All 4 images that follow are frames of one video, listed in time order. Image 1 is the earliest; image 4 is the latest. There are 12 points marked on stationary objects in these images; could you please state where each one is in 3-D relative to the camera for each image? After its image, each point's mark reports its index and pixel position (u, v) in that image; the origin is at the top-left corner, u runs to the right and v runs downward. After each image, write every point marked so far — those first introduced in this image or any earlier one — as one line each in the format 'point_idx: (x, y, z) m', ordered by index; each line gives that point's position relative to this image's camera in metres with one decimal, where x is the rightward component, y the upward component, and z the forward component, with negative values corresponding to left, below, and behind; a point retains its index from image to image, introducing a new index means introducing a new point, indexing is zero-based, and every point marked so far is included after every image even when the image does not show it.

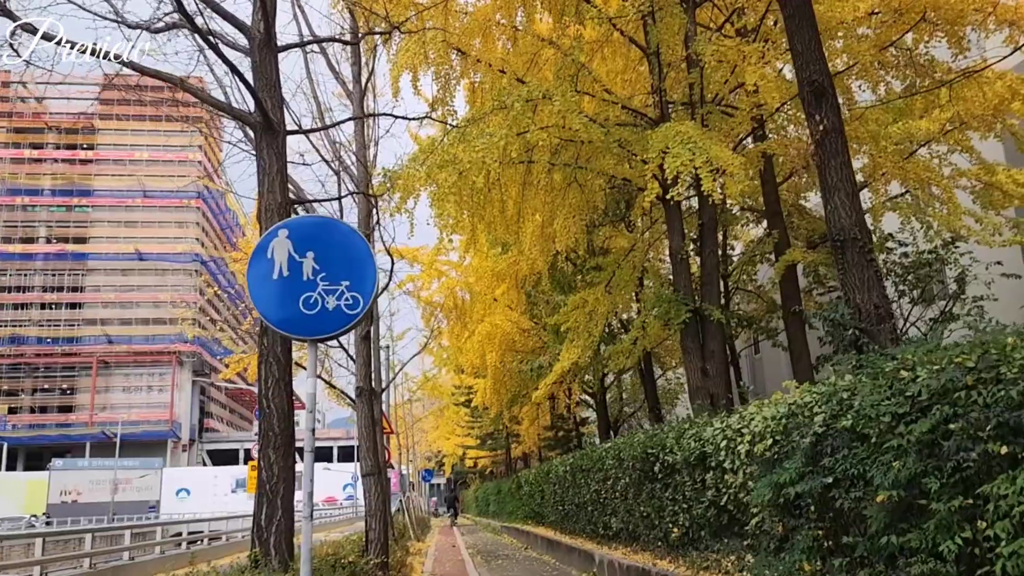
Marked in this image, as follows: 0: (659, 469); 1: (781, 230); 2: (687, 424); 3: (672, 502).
0: (+1.2, -1.5, +6.9) m
1: (+3.4, +0.8, +10.6) m
2: (+1.3, -1.0, +6.5) m
3: (+1.3, -1.7, +6.7) m
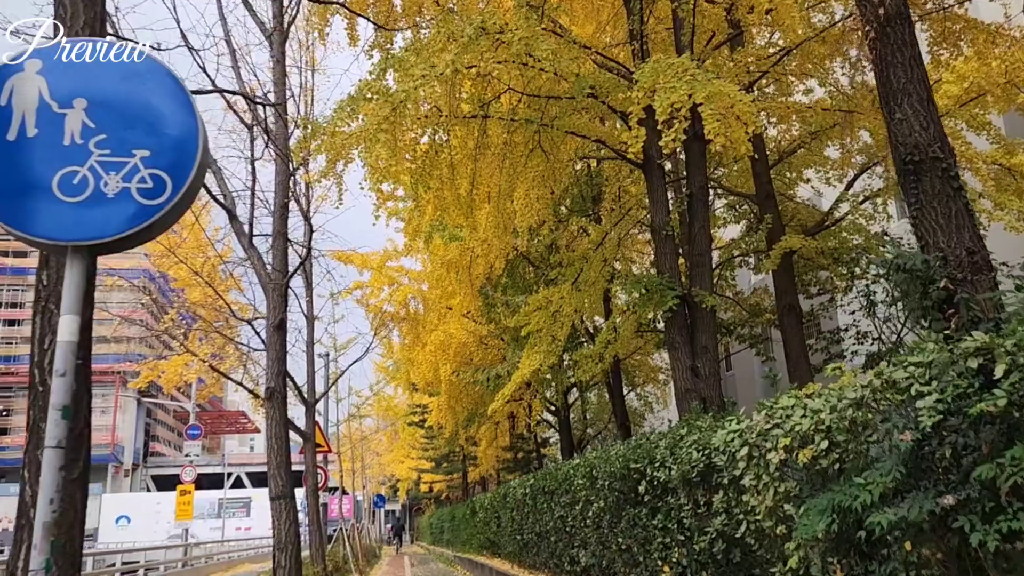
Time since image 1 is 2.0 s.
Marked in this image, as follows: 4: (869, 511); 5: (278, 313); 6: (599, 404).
0: (+0.8, -1.3, +5.4) m
1: (+2.9, +0.8, +9.3) m
2: (+1.0, -0.8, +5.0) m
3: (+0.9, -1.5, +5.2) m
4: (+1.2, -0.7, +2.8) m
5: (-1.9, -0.2, +6.9) m
6: (+1.9, -2.6, +18.6) m
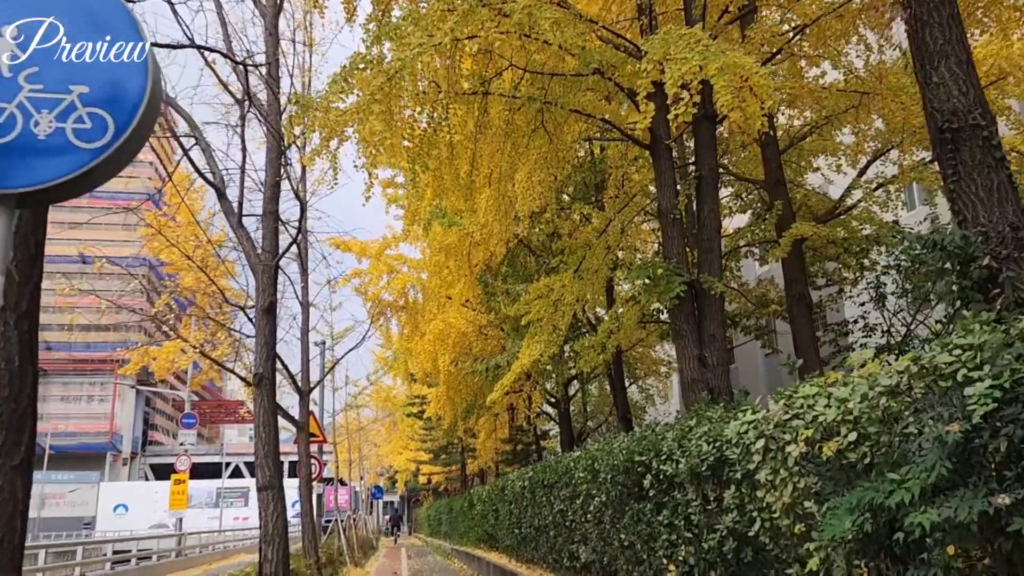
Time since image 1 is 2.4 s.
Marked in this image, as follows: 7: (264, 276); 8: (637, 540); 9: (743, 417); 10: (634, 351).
0: (+0.8, -1.2, +5.1) m
1: (+2.9, +0.9, +9.0) m
2: (+1.0, -0.7, +4.7) m
3: (+0.9, -1.4, +4.9) m
4: (+1.2, -0.7, +2.5) m
5: (-1.9, -0.1, +6.6) m
6: (+1.9, -2.4, +18.4) m
7: (-2.0, +0.1, +6.6) m
8: (+0.8, -1.6, +5.4) m
9: (+1.1, -0.6, +3.9) m
10: (+2.2, -1.1, +15.3) m
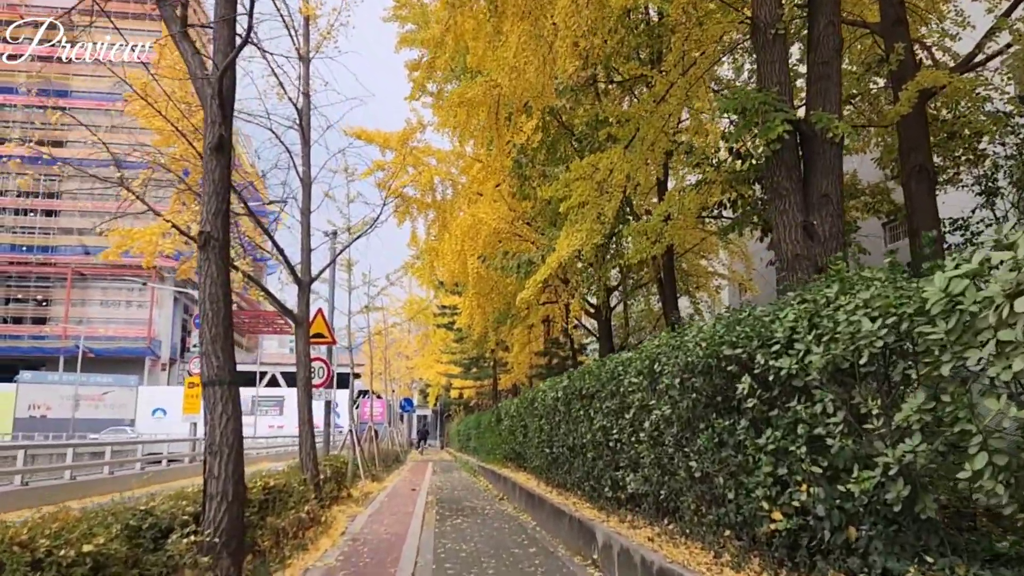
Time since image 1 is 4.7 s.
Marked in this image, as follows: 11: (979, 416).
0: (+0.9, -0.4, +3.4) m
1: (+3.2, +2.0, +6.9) m
2: (+1.1, 0.0, +2.9) m
3: (+1.0, -0.7, +3.2) m
4: (+1.2, -0.1, +0.7) m
5: (-1.7, +0.9, +4.9) m
6: (+2.6, -0.4, +16.6) m
7: (-1.7, +1.1, +4.9) m
8: (+0.9, -0.8, +3.8) m
9: (+1.1, +0.1, +2.1) m
10: (+2.8, +0.5, +13.4) m
11: (+1.1, -0.3, +2.0) m
